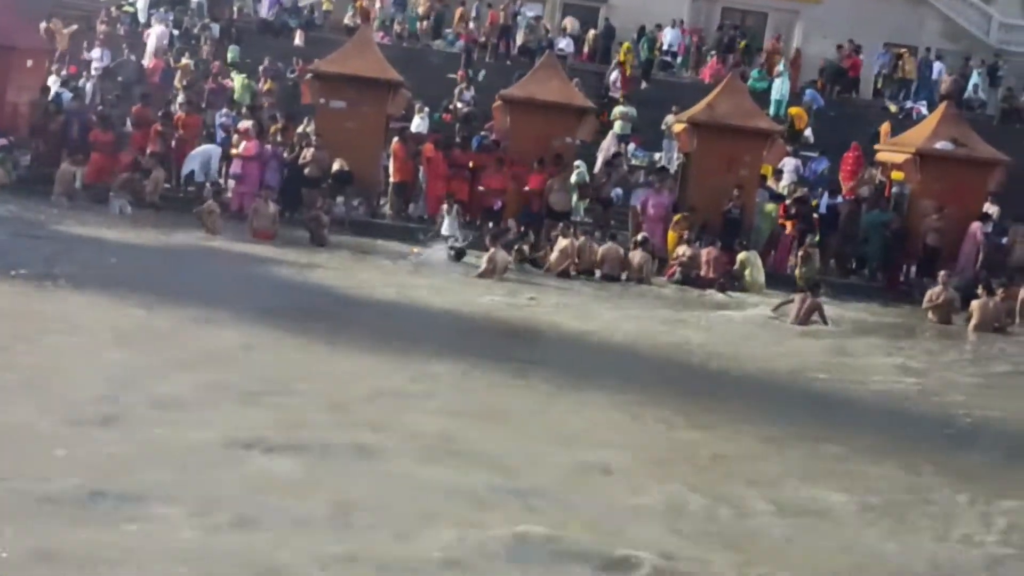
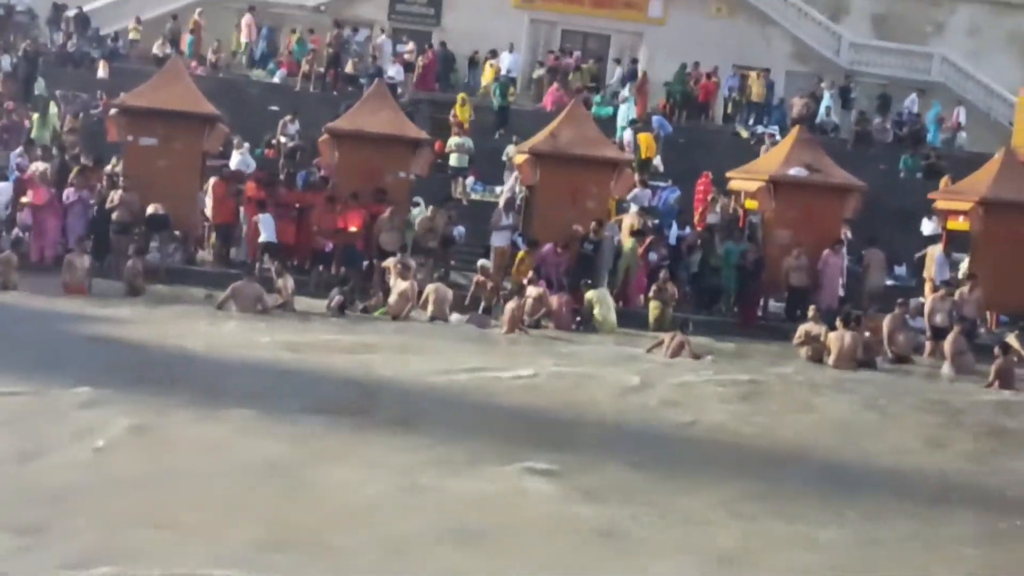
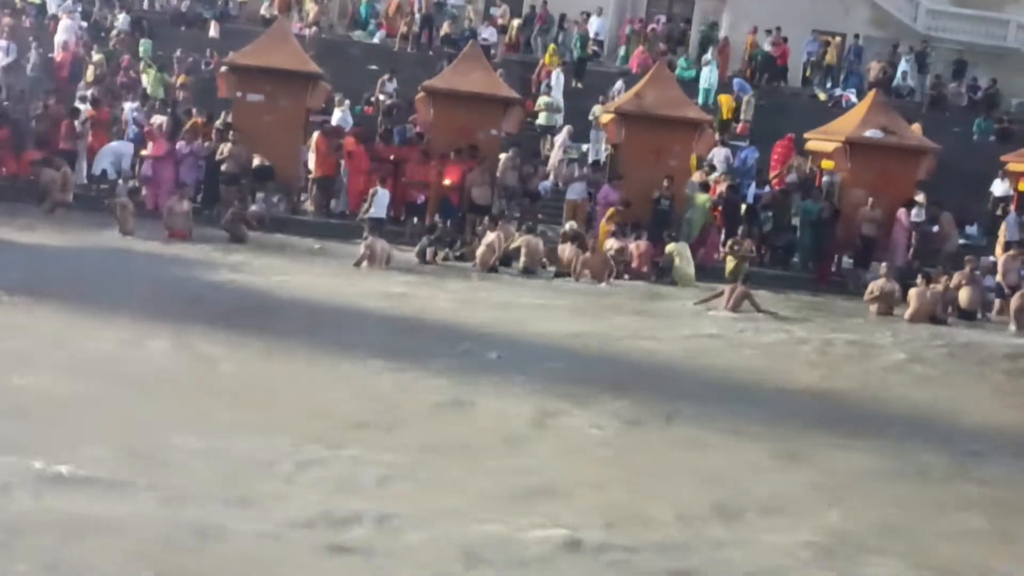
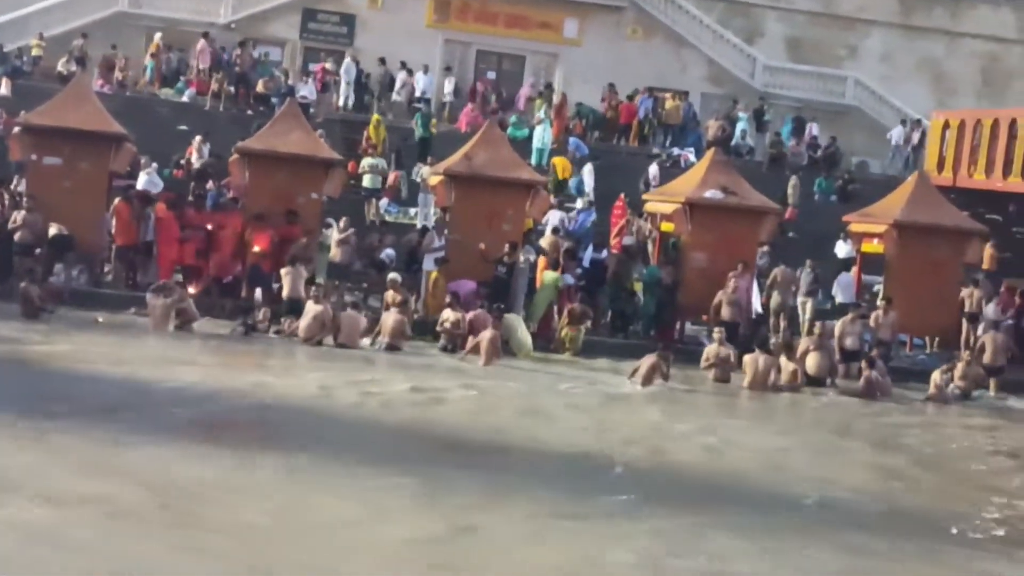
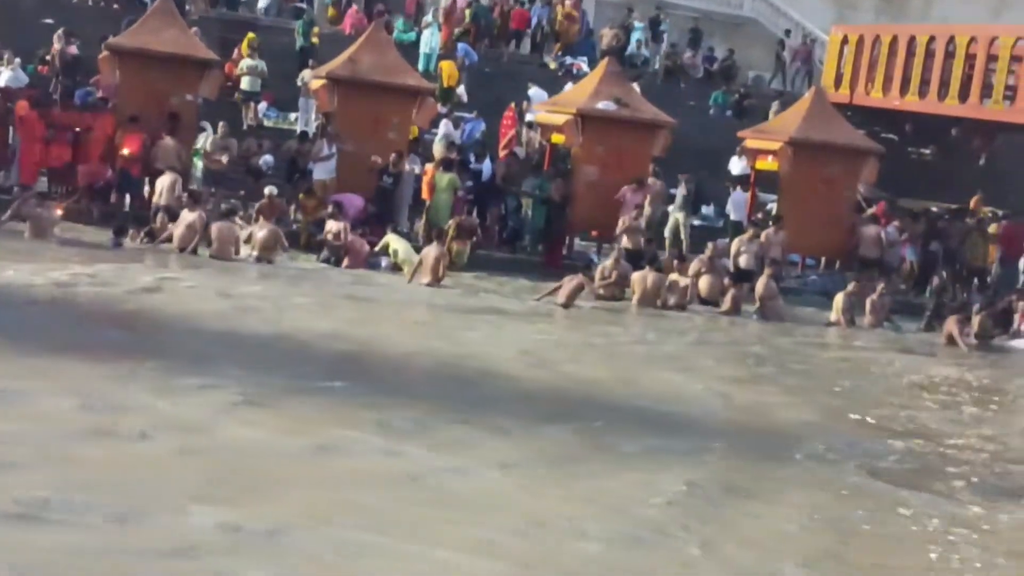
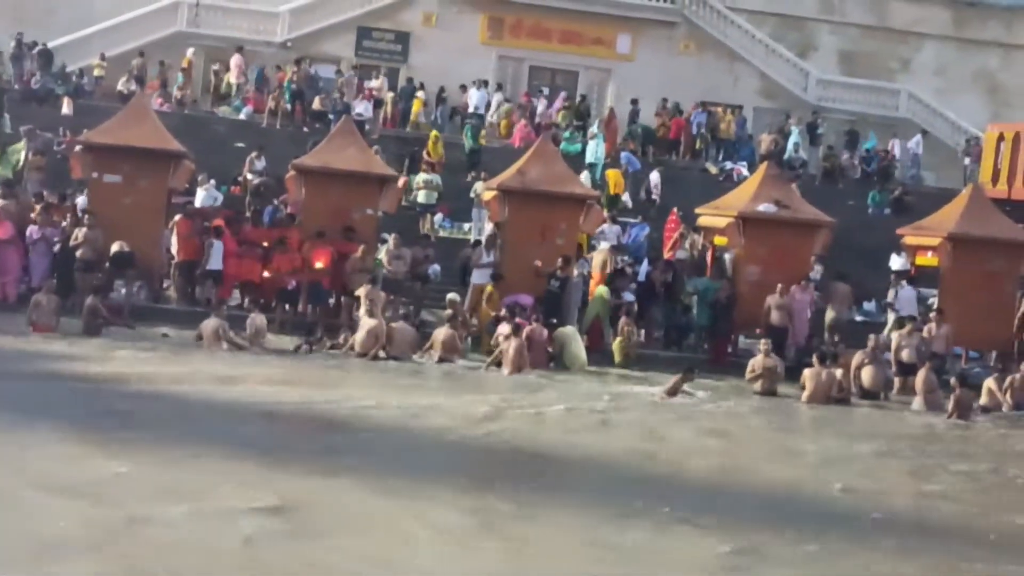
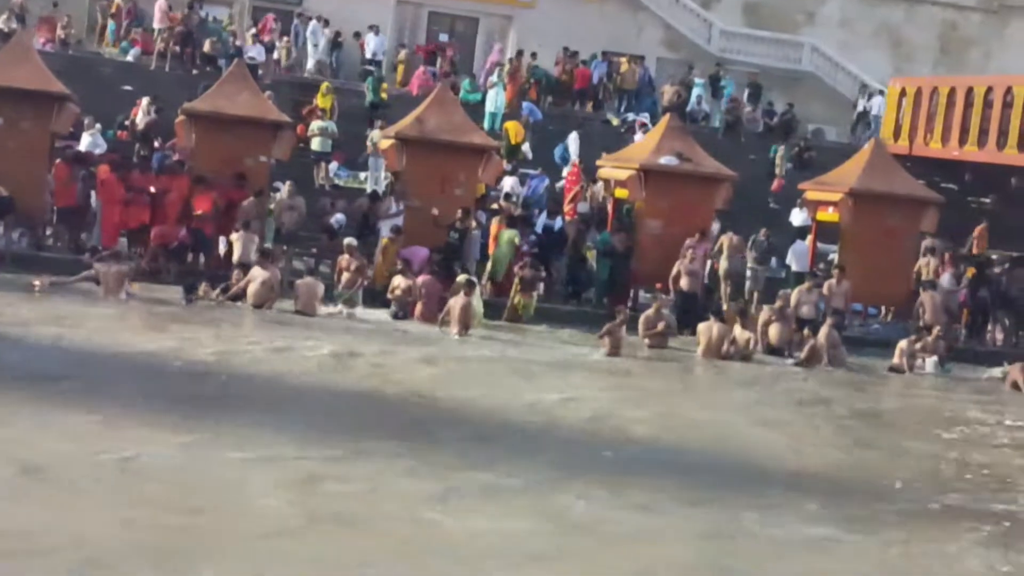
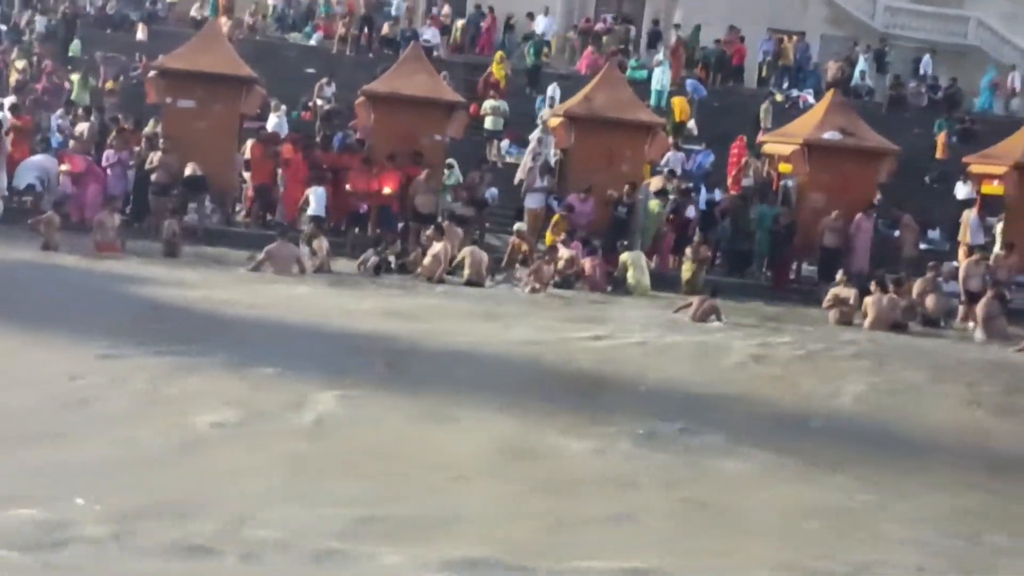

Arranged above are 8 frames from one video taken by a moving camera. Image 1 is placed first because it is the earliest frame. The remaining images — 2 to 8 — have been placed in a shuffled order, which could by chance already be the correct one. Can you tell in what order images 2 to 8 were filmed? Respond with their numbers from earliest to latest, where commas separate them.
3, 8, 2, 6, 4, 7, 5
